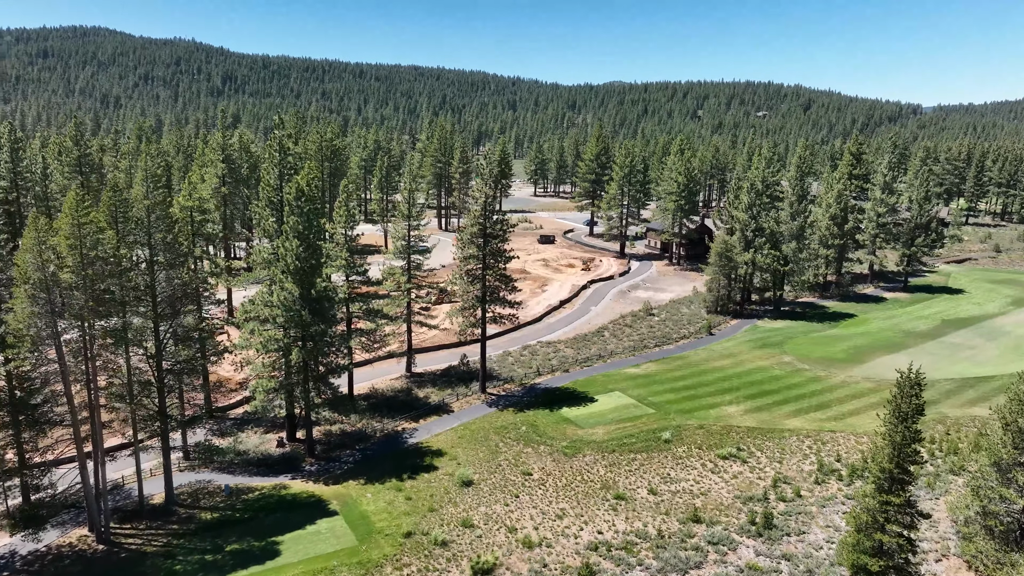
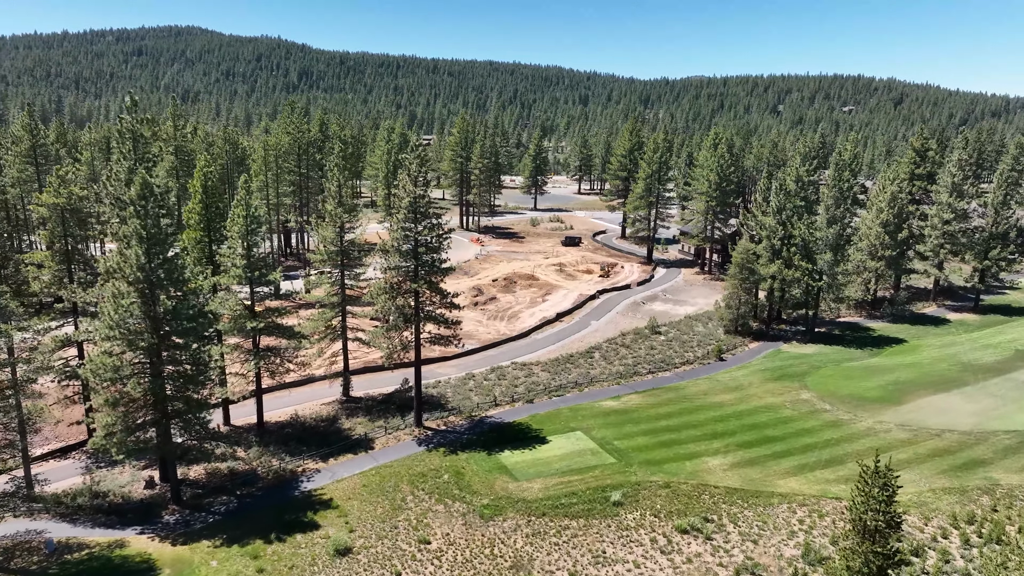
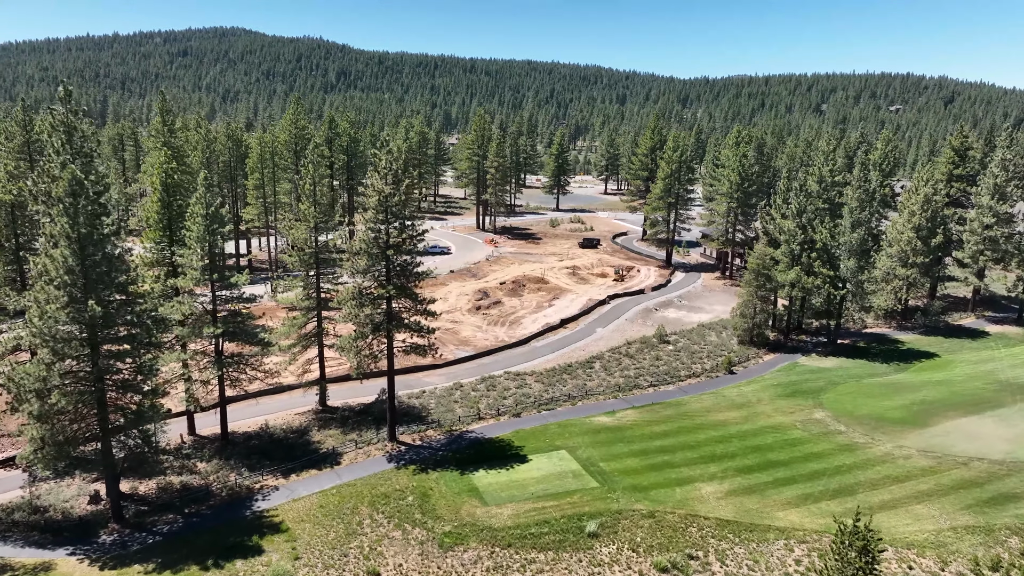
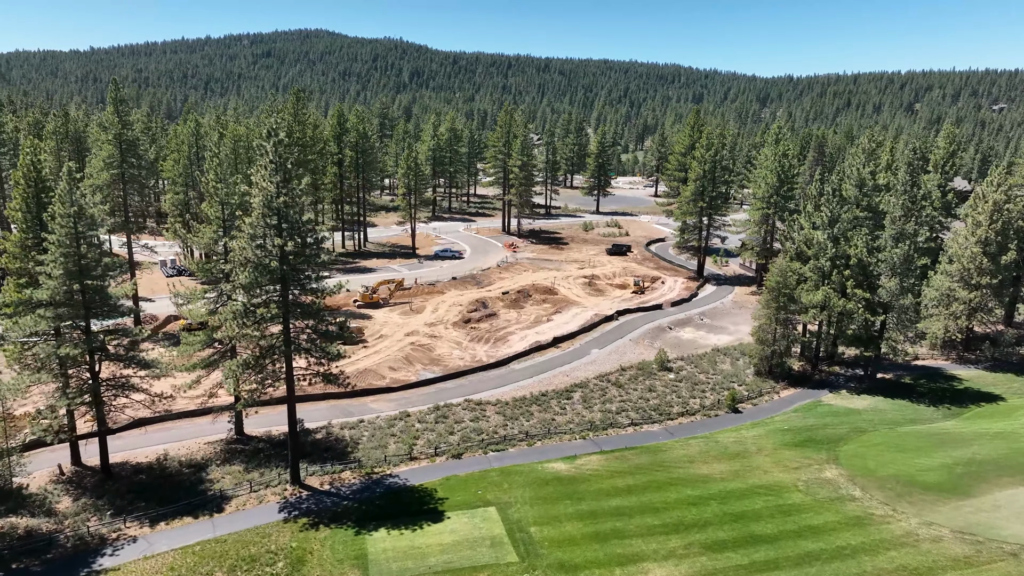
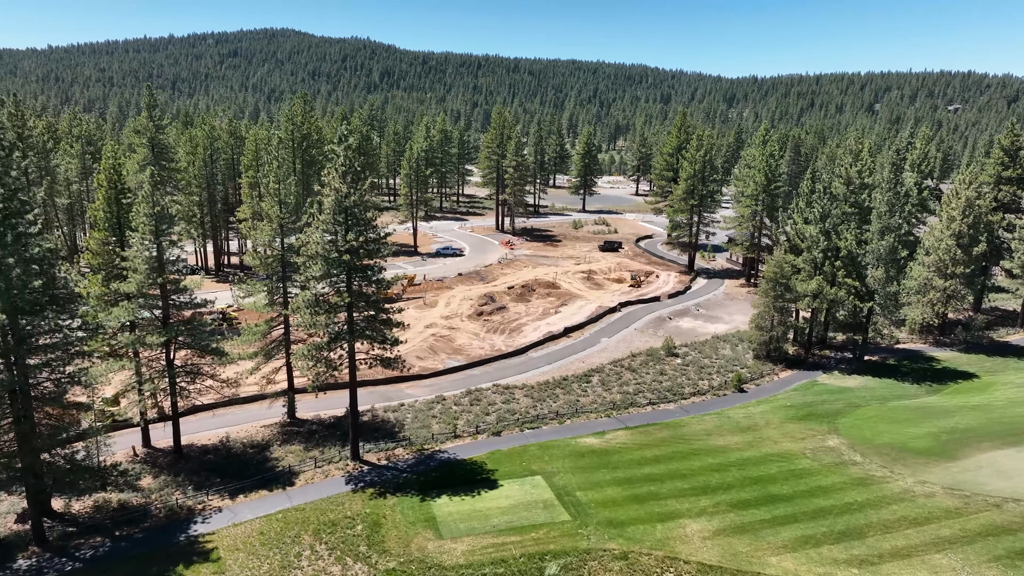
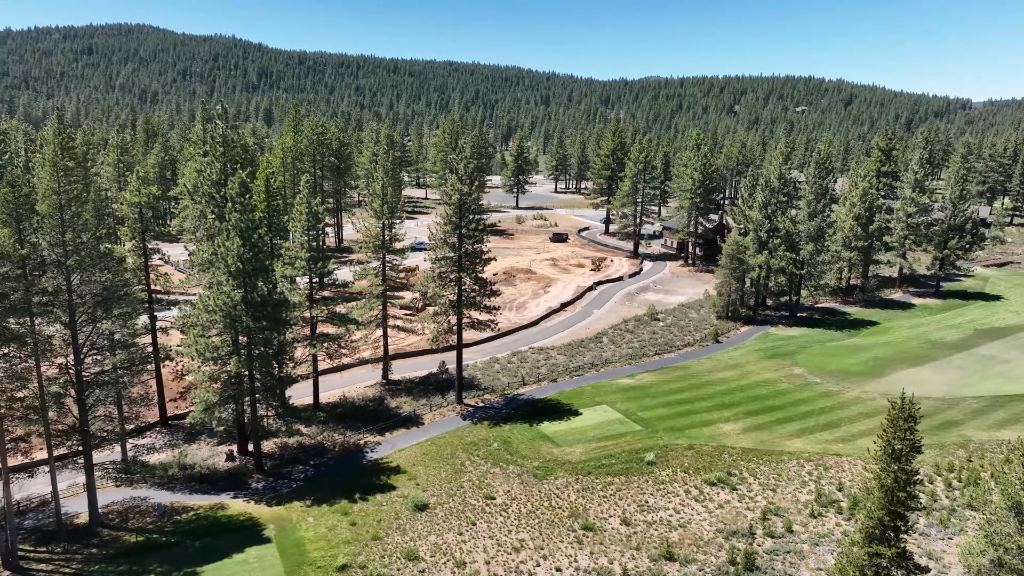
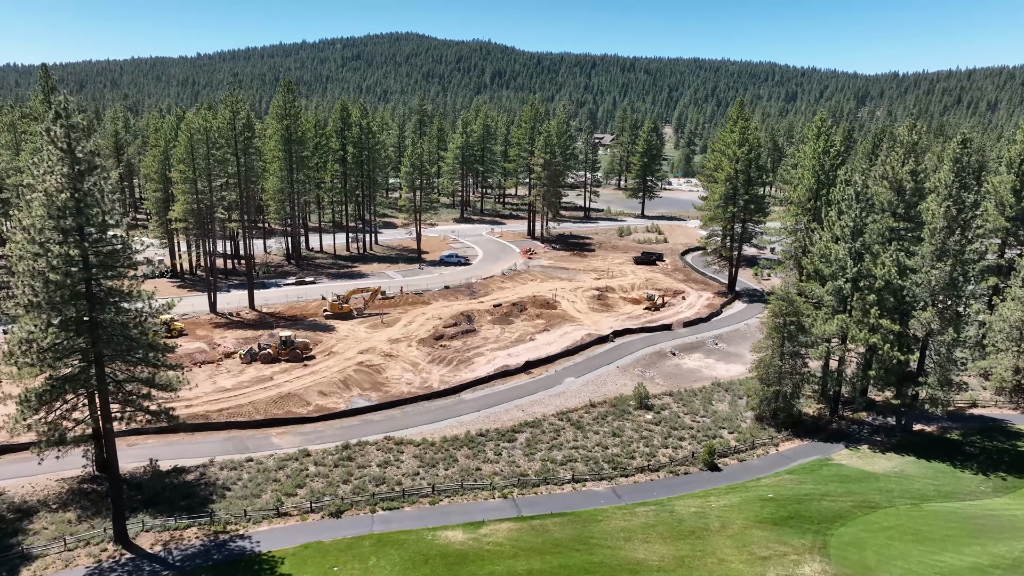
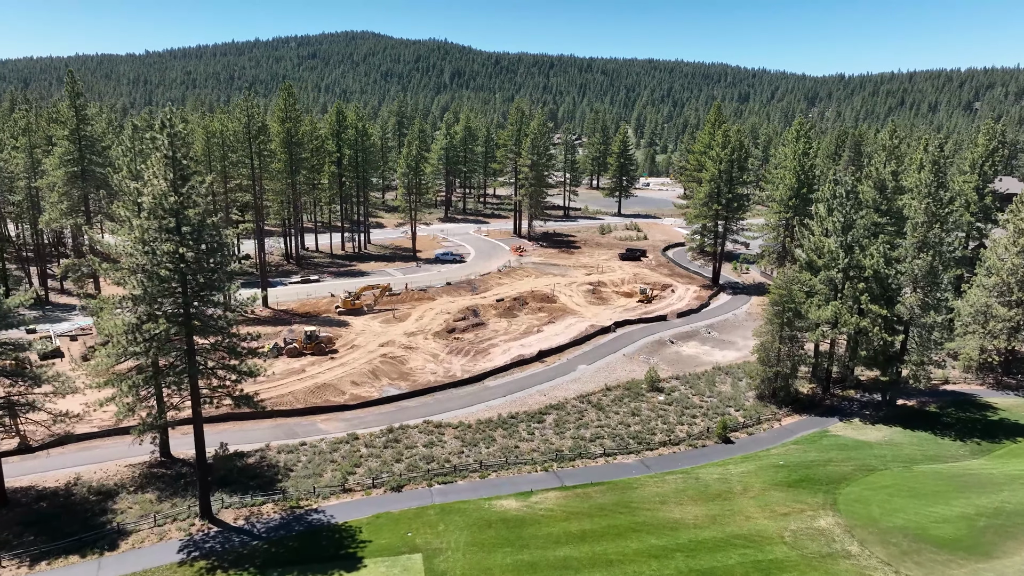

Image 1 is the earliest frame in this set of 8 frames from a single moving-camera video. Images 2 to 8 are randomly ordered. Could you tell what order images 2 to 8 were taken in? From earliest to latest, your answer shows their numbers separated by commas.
6, 2, 3, 5, 4, 8, 7
